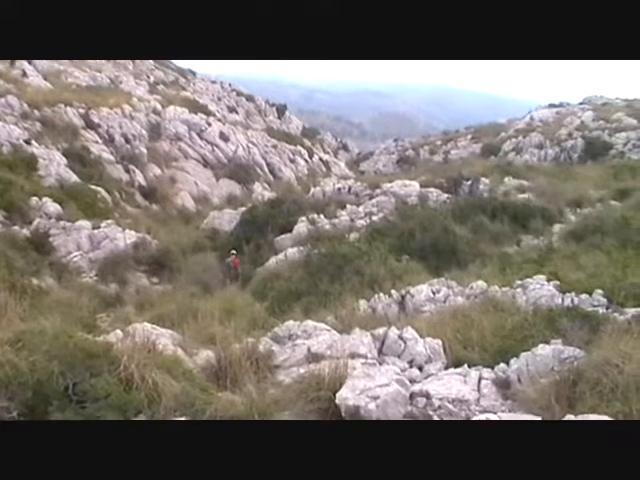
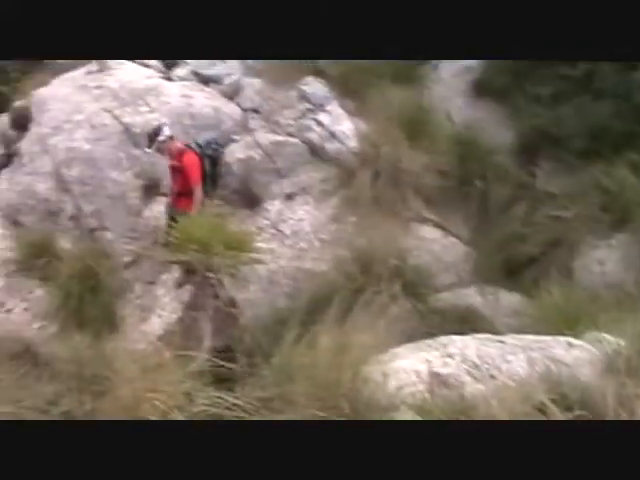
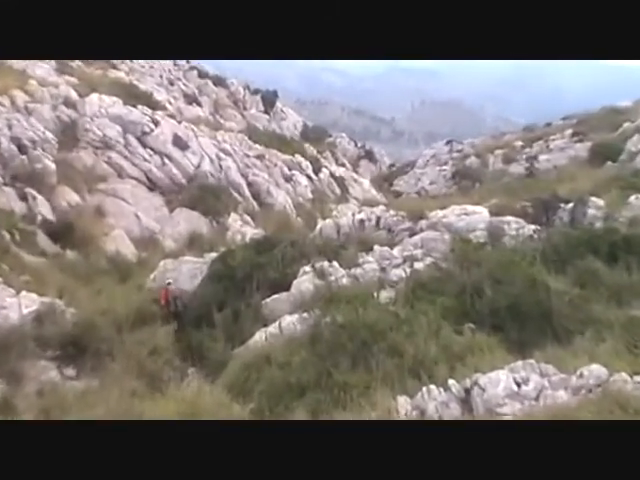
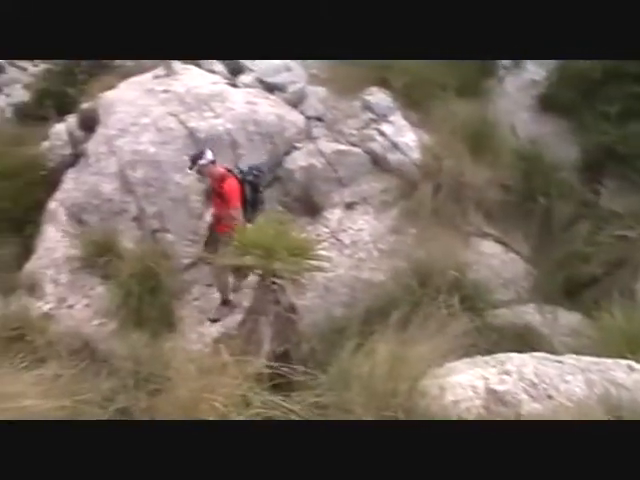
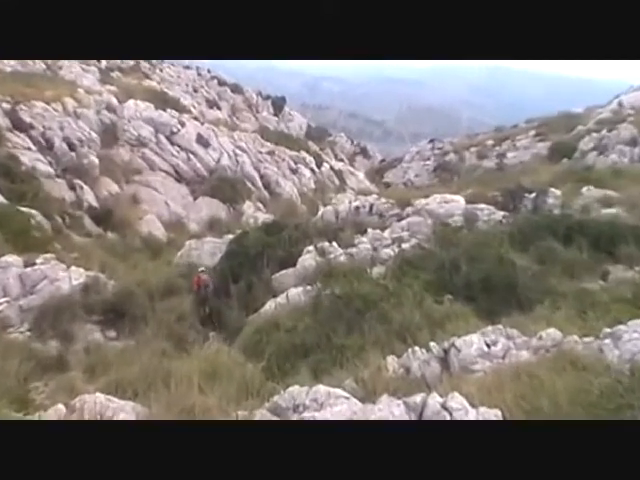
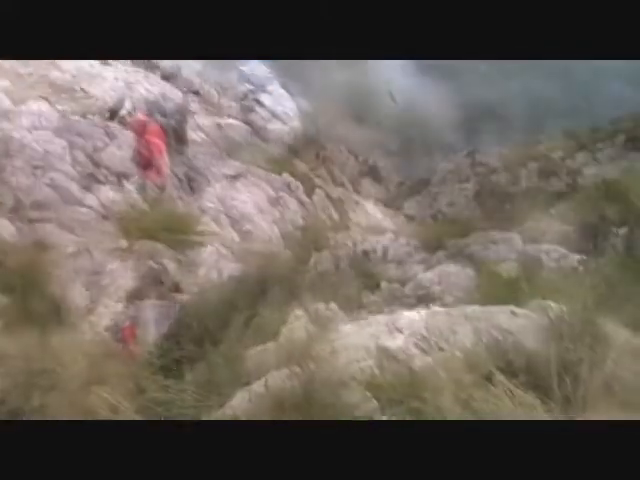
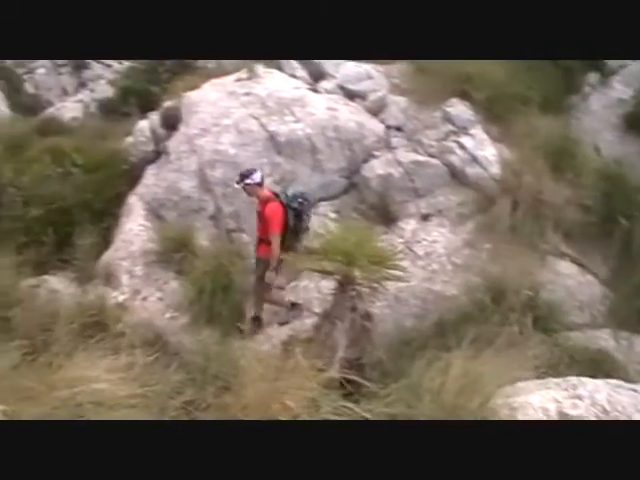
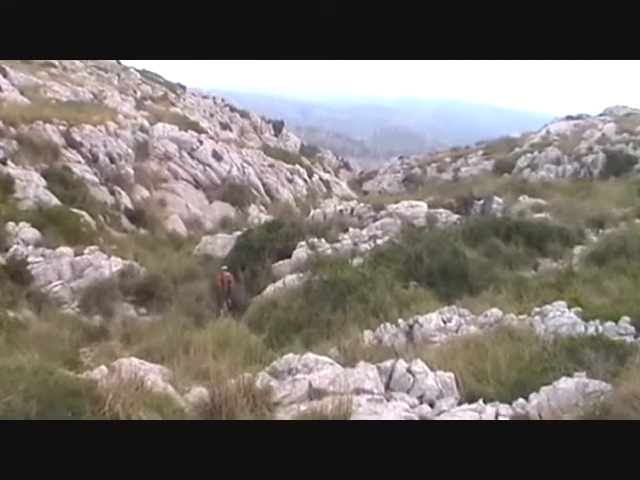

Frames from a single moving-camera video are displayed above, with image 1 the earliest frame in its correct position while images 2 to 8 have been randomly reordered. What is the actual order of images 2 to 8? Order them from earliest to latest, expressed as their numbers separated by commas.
8, 5, 3, 6, 2, 4, 7
